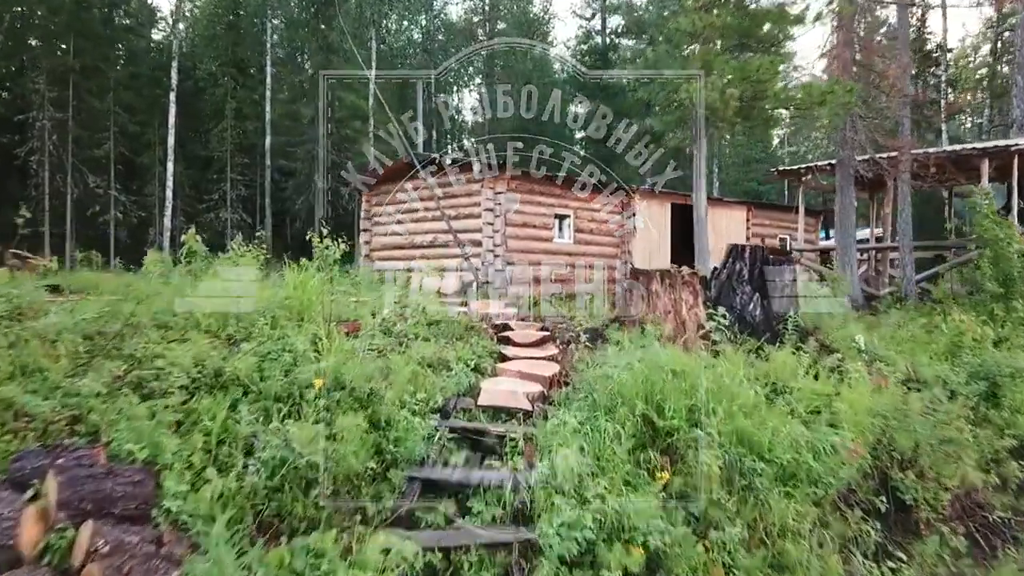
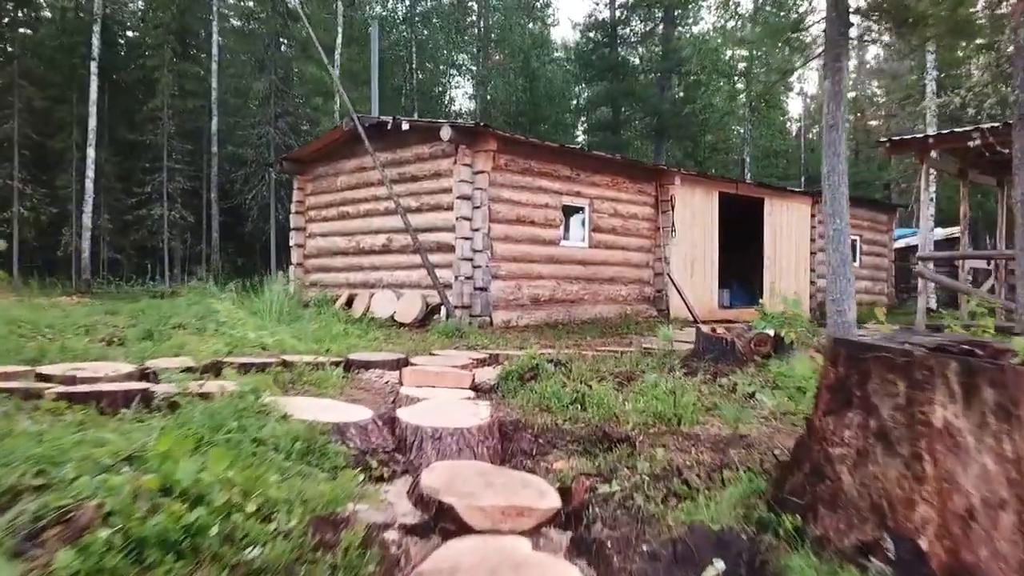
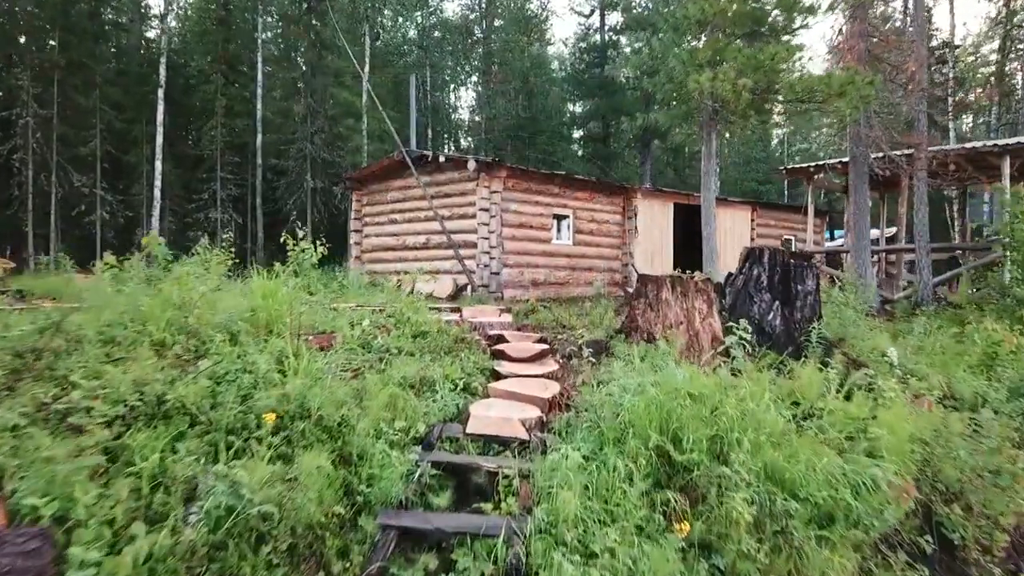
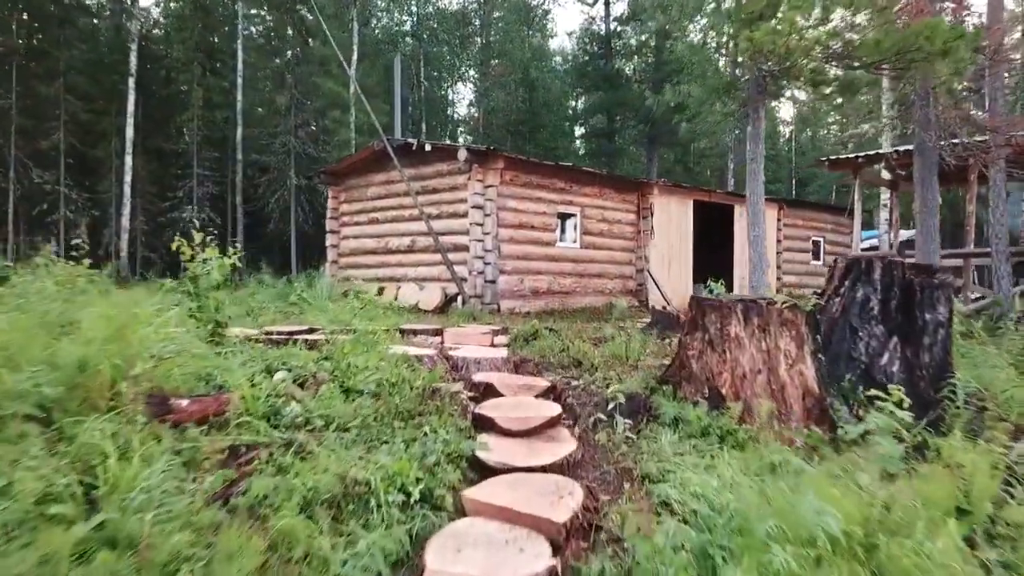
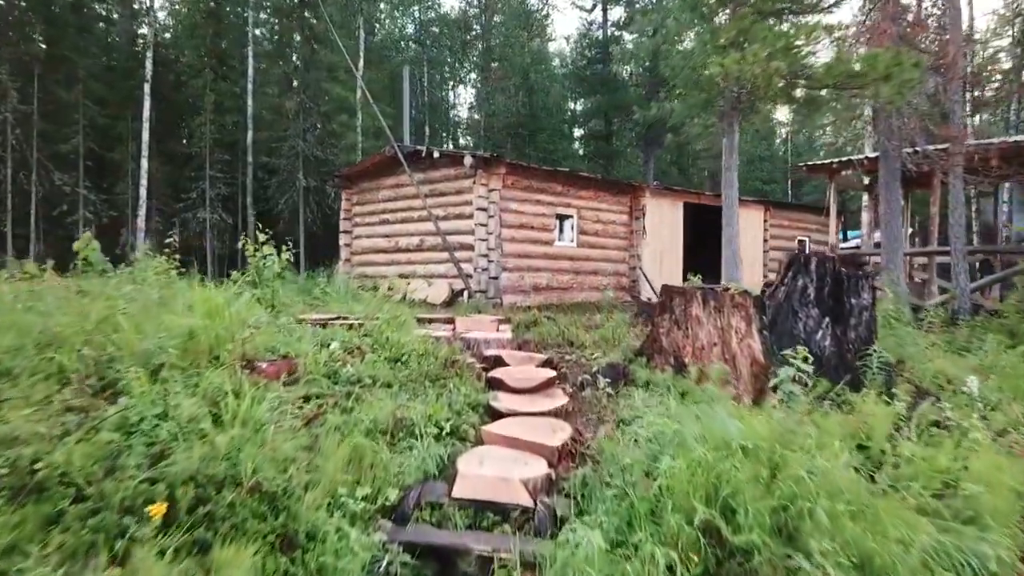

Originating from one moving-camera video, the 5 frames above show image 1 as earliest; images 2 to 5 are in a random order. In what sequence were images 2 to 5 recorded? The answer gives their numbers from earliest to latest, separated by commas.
3, 5, 4, 2
